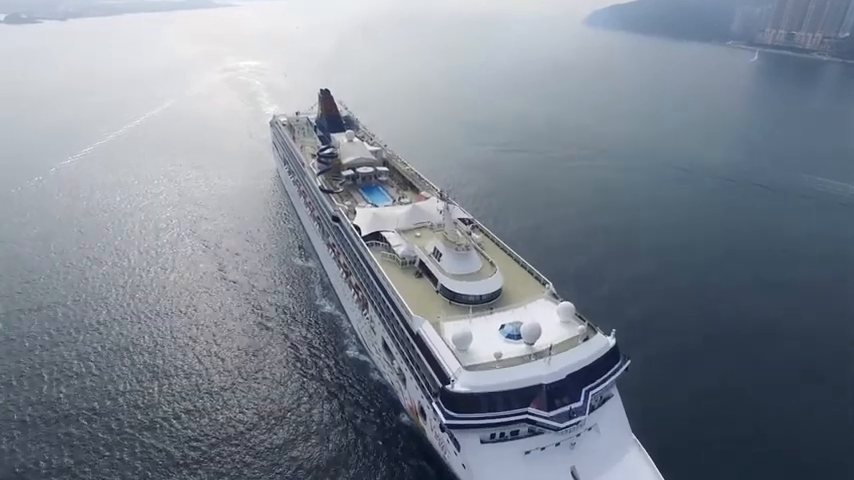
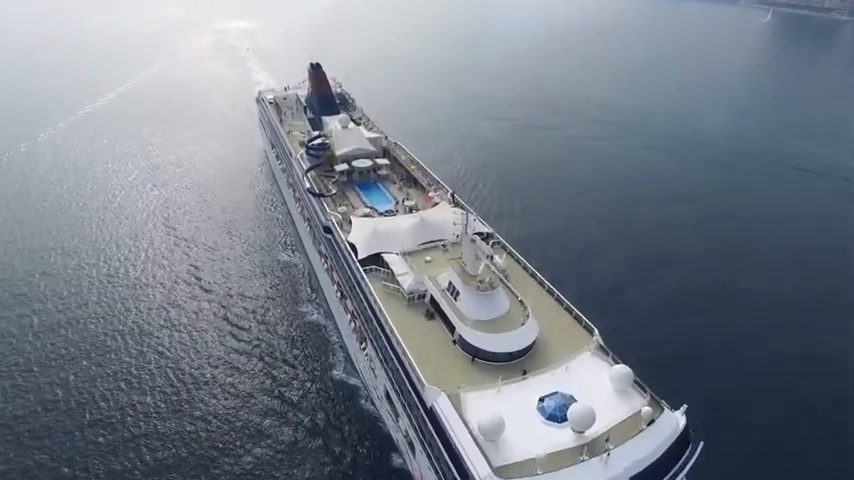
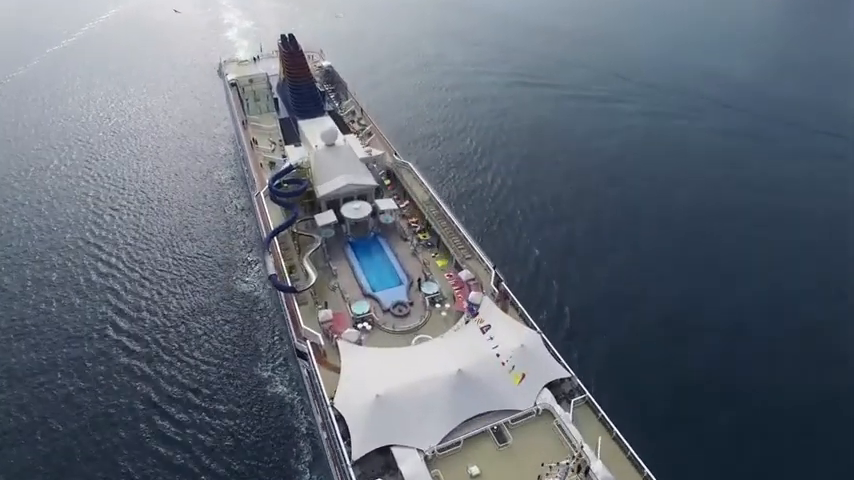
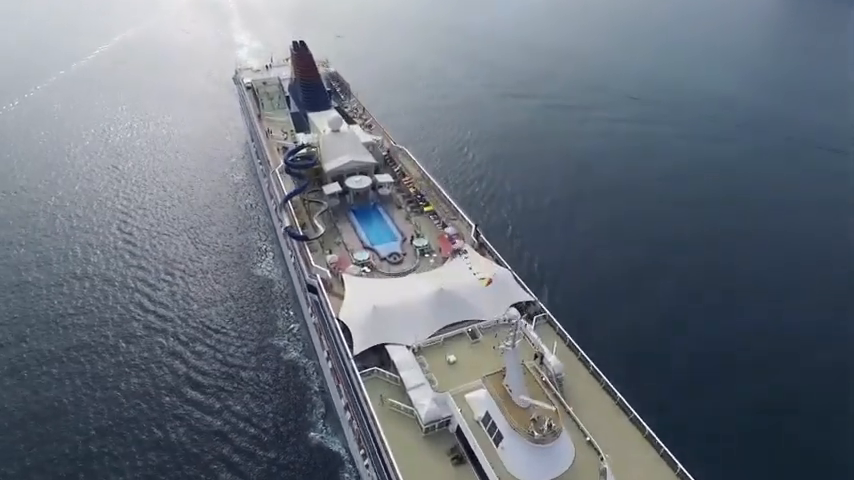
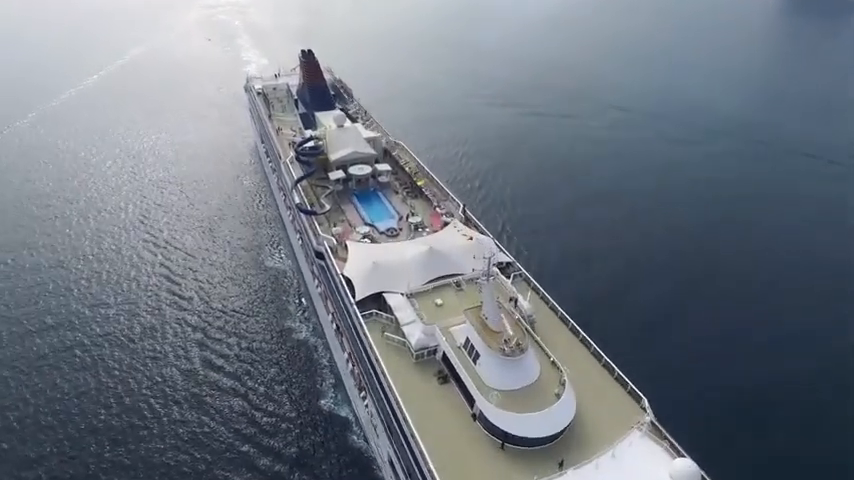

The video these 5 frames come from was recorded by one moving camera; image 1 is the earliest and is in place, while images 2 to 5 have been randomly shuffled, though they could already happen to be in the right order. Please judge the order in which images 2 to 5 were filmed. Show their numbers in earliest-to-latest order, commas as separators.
2, 5, 4, 3
